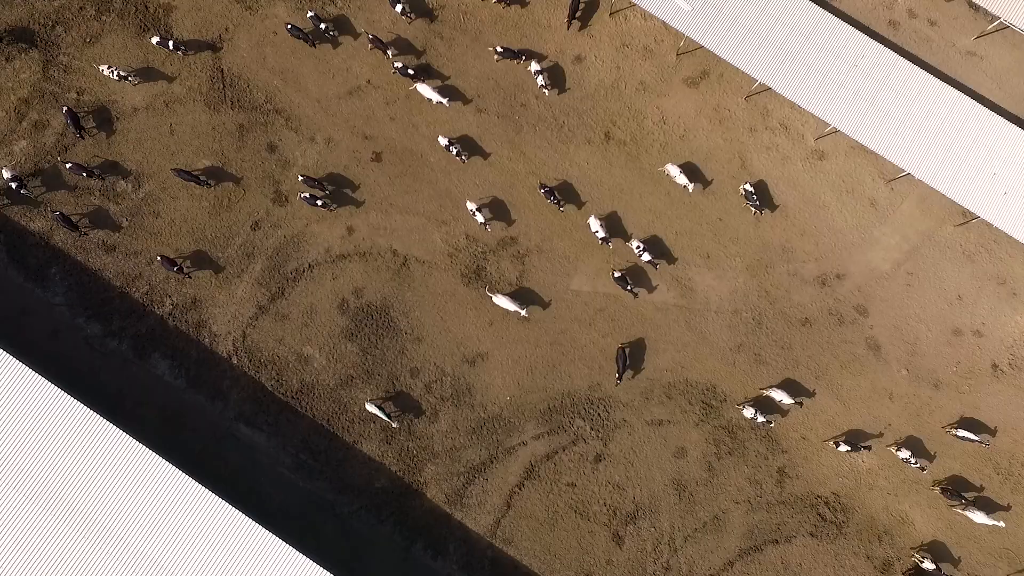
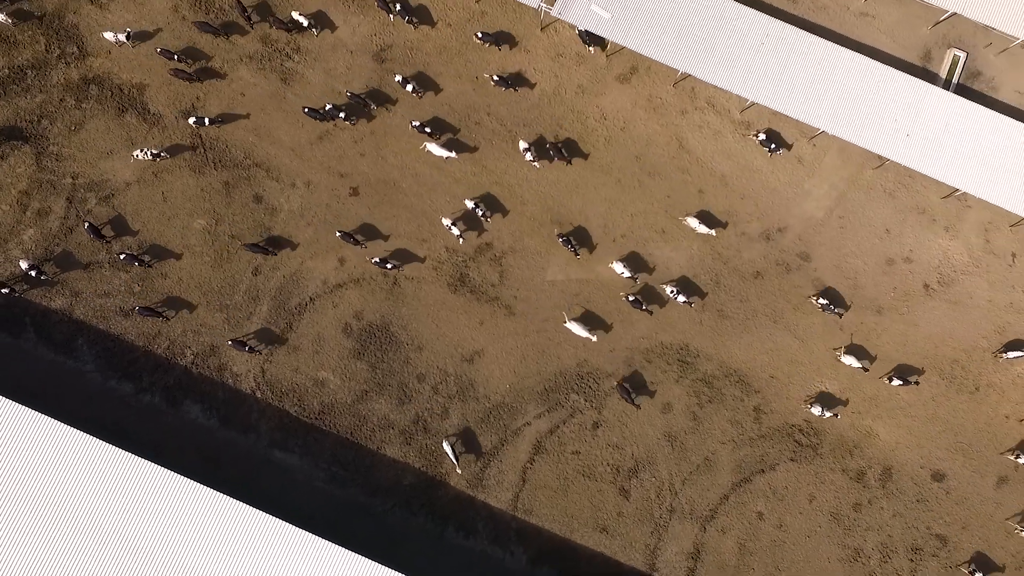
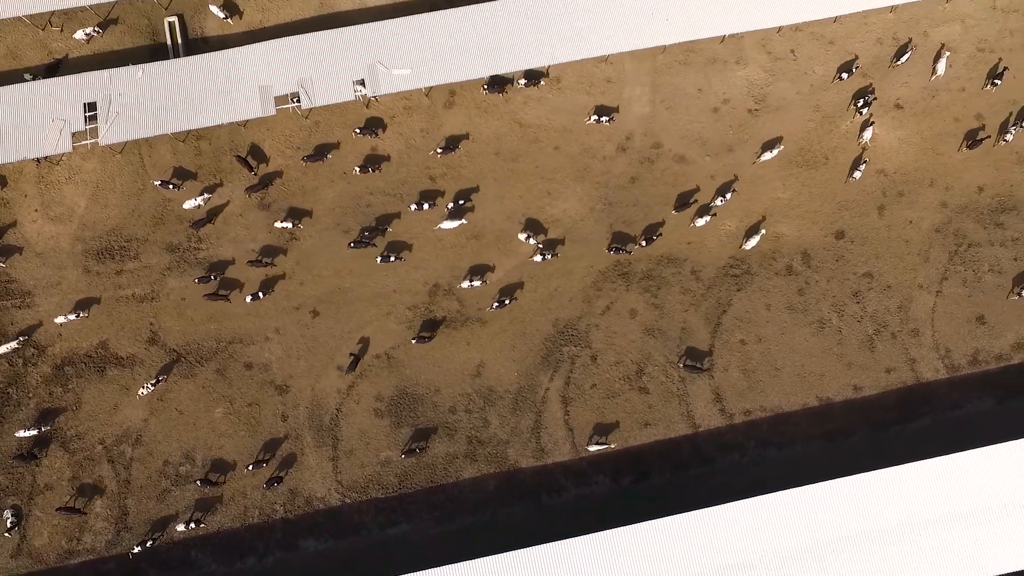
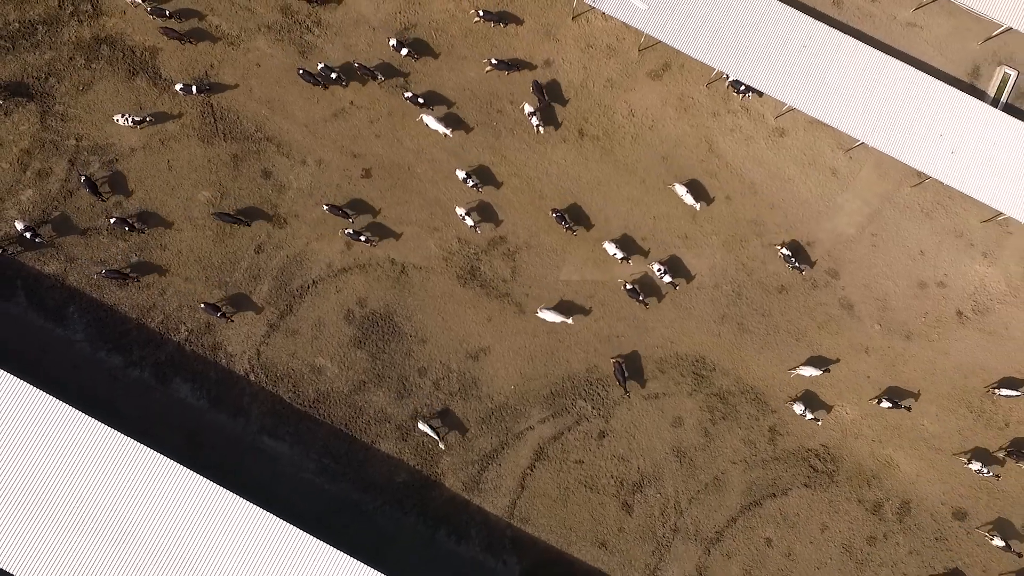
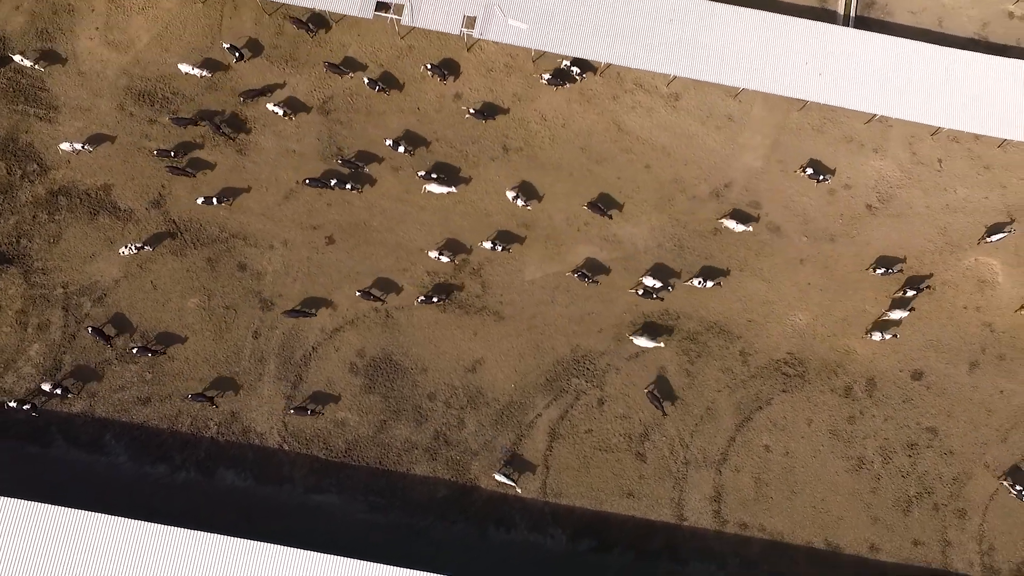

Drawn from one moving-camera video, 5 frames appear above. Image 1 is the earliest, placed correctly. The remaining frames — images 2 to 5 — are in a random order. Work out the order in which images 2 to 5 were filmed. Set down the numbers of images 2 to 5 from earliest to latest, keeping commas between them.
4, 2, 5, 3
